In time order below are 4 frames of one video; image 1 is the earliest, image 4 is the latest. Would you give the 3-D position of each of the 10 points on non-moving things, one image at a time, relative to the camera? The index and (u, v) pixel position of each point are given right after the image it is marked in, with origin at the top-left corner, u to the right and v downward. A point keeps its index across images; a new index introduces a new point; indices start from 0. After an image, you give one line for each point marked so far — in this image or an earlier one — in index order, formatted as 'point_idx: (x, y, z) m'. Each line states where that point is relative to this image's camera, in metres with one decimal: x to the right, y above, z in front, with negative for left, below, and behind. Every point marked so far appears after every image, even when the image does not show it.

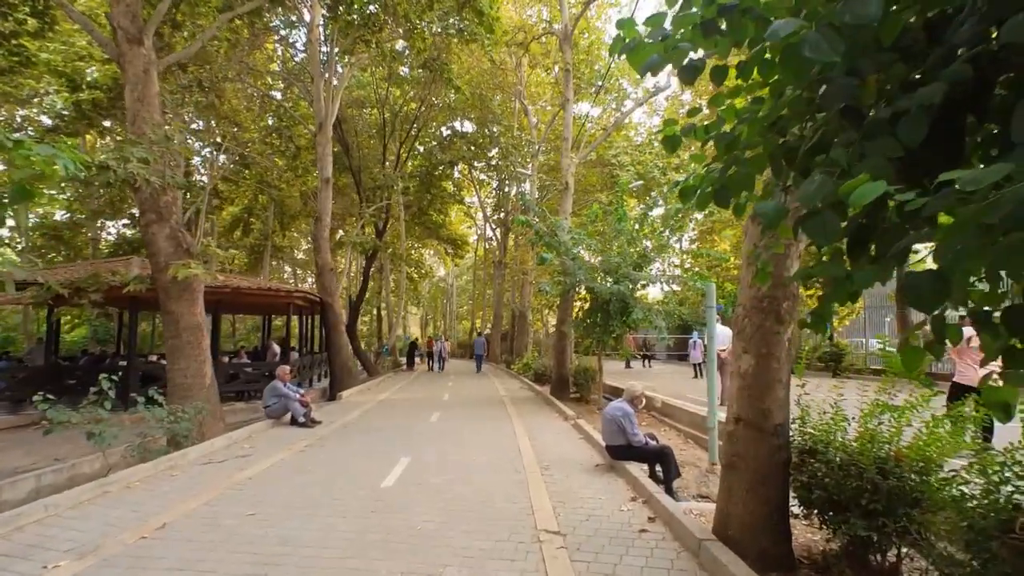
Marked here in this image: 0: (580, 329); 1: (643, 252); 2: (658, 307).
0: (+1.8, -1.1, +14.6) m
1: (+3.4, +1.0, +14.1) m
2: (+3.8, -0.5, +14.2) m
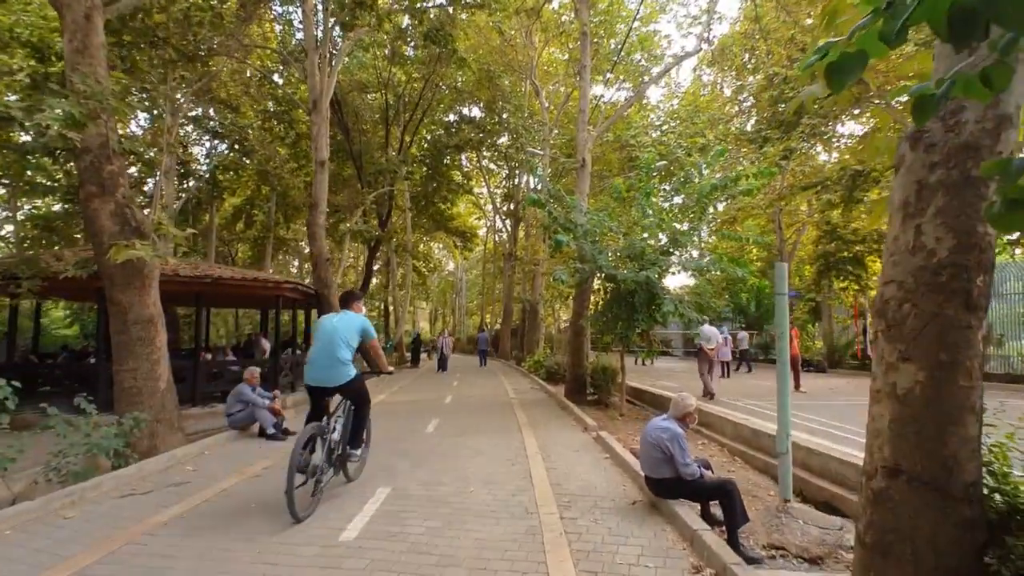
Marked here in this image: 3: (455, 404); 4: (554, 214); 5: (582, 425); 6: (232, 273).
0: (+2.0, -0.8, +13.0) m
1: (+3.6, +1.2, +12.4) m
2: (+4.0, -0.2, +12.5) m
3: (-1.4, -2.9, +13.6) m
4: (+1.0, +1.7, +12.9) m
5: (+1.3, -2.5, +10.0) m
6: (-7.7, +0.4, +15.1) m
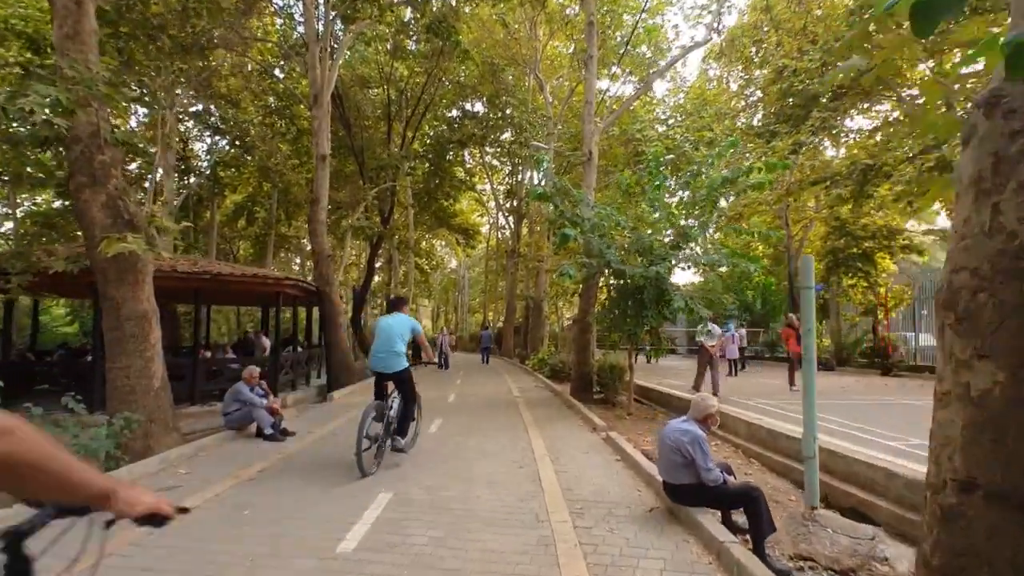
0: (+2.1, -0.7, +12.6) m
1: (+3.7, +1.3, +12.1) m
2: (+4.1, -0.1, +12.2) m
3: (-1.3, -2.8, +13.3) m
4: (+1.1, +1.8, +12.5) m
5: (+1.4, -2.4, +9.7) m
6: (-7.6, +0.5, +14.8) m
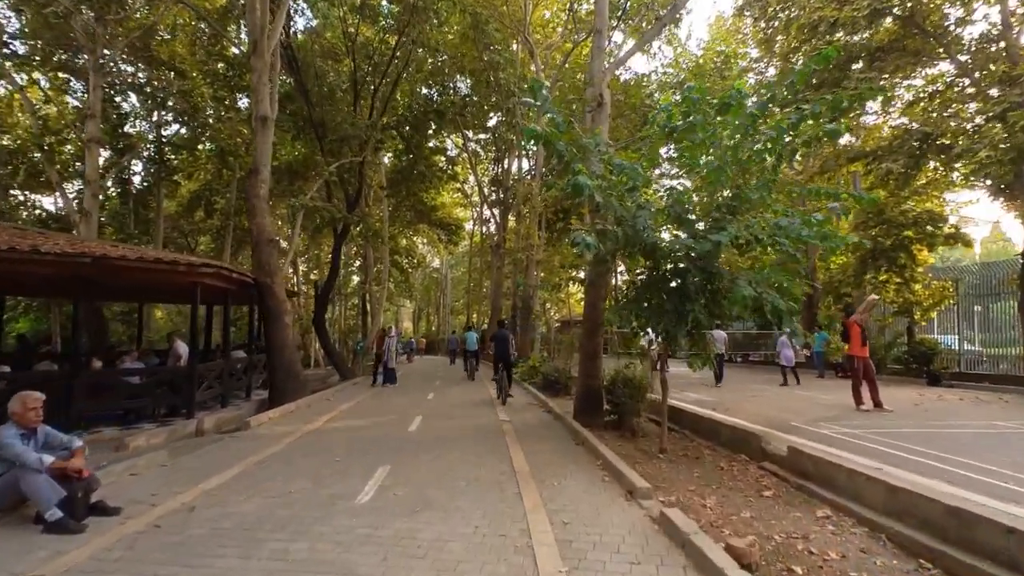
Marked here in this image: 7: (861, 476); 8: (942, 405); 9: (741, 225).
0: (+1.9, -0.5, +9.2) m
1: (+3.5, +1.6, +8.7) m
2: (+3.9, +0.1, +8.8) m
3: (-1.5, -2.5, +9.8) m
4: (+0.9, +2.1, +9.1) m
5: (+1.2, -2.2, +6.2) m
6: (-7.9, +0.8, +11.2) m
7: (+3.5, -1.9, +5.5) m
8: (+9.8, -2.7, +12.5) m
9: (+3.4, +0.9, +8.4) m
